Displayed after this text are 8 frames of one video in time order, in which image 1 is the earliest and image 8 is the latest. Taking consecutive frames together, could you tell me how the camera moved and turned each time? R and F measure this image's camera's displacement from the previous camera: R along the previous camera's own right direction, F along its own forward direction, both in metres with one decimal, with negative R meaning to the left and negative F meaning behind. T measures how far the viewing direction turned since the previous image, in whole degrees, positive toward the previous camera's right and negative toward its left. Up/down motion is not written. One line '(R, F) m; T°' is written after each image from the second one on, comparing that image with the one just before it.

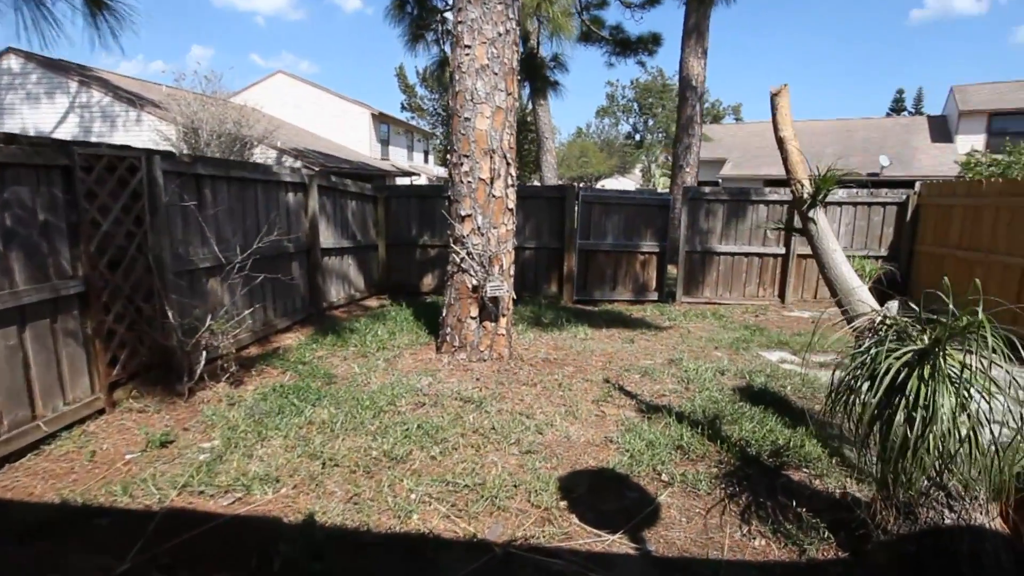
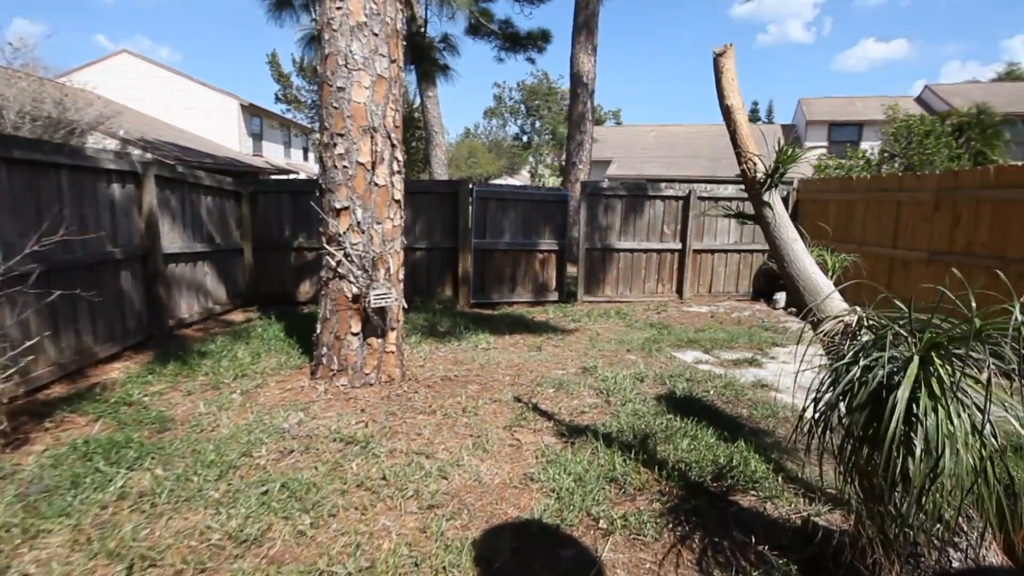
(0.0, +0.6) m; +12°
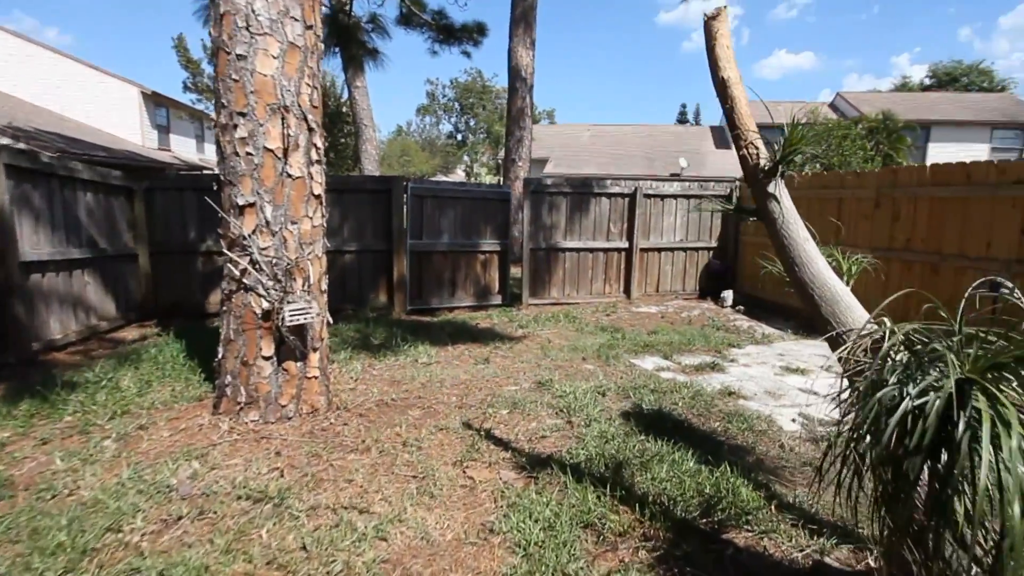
(-0.1, +0.5) m; +7°
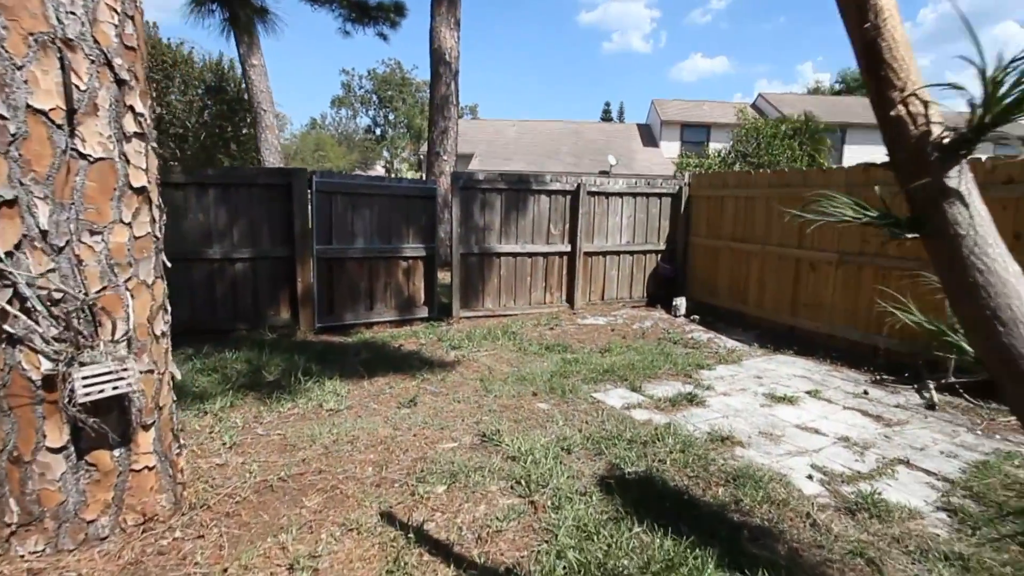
(-0.1, +0.9) m; +8°
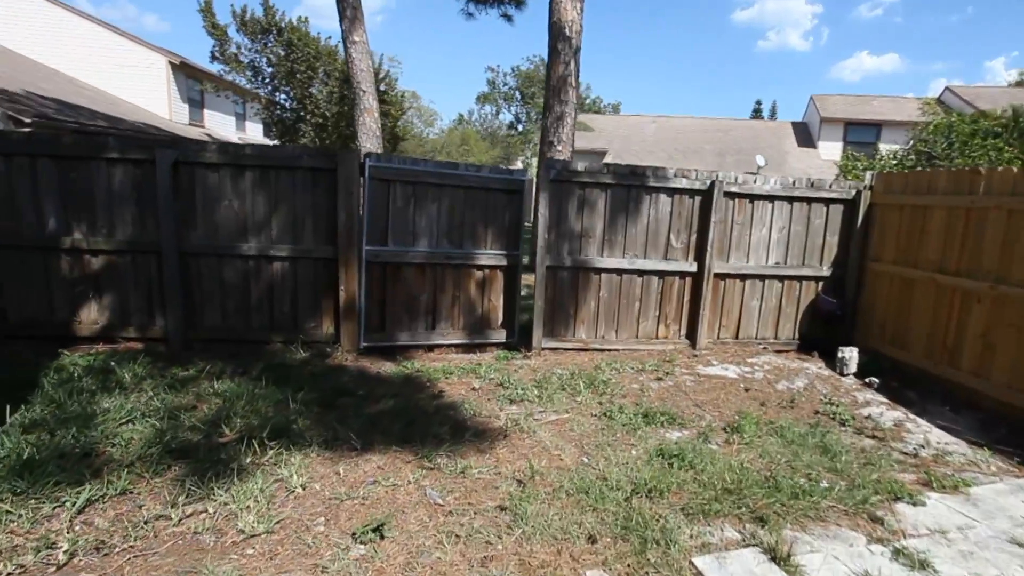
(+0.3, +1.5) m; -13°
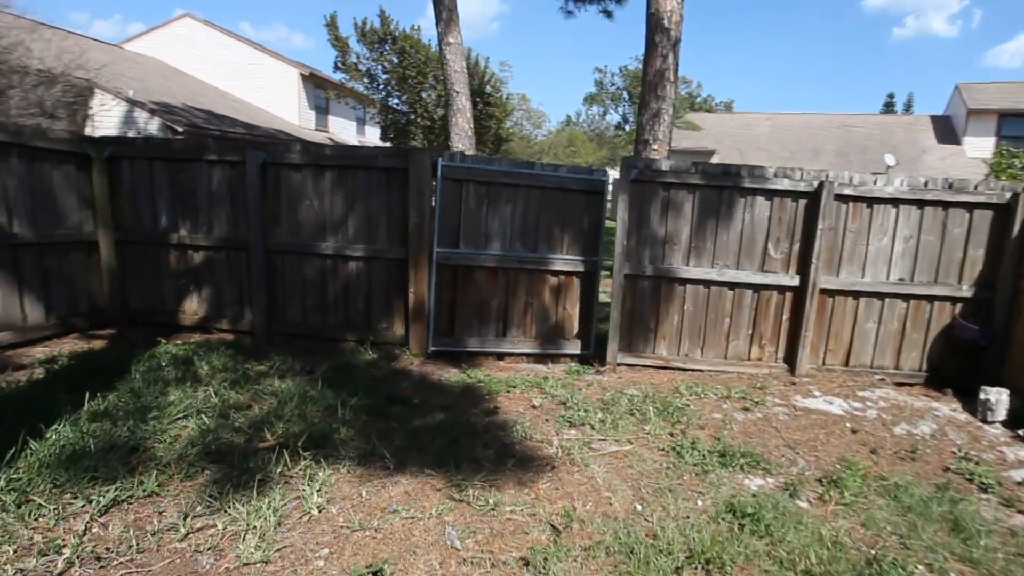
(+0.2, +0.3) m; -11°
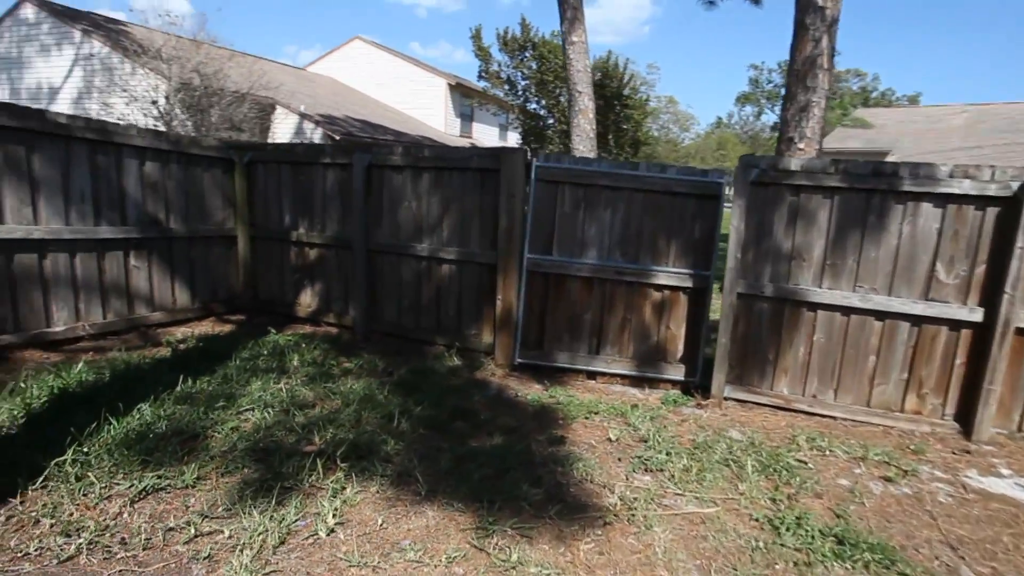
(+0.3, +0.4) m; -15°
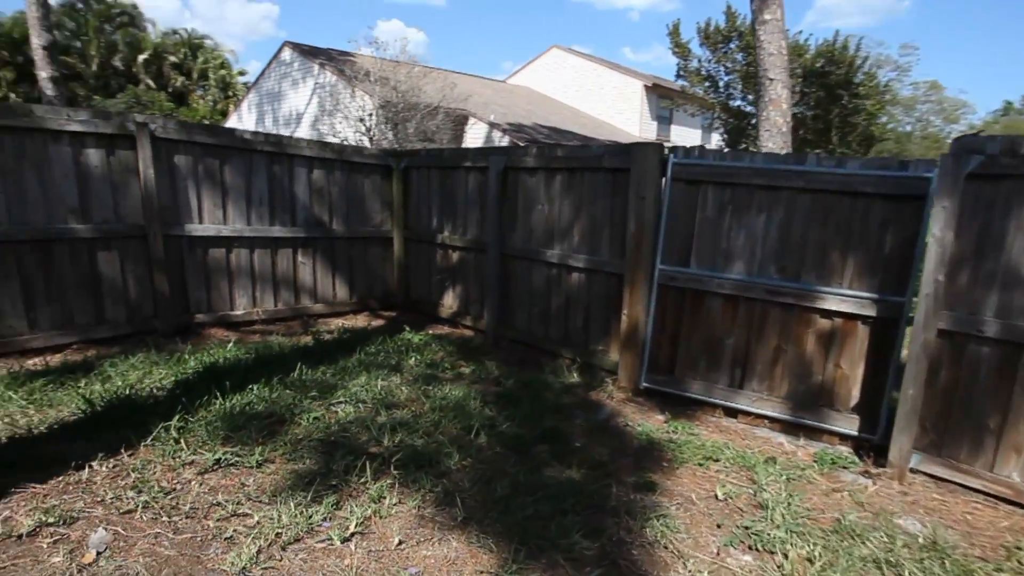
(+0.5, +0.4) m; -21°
